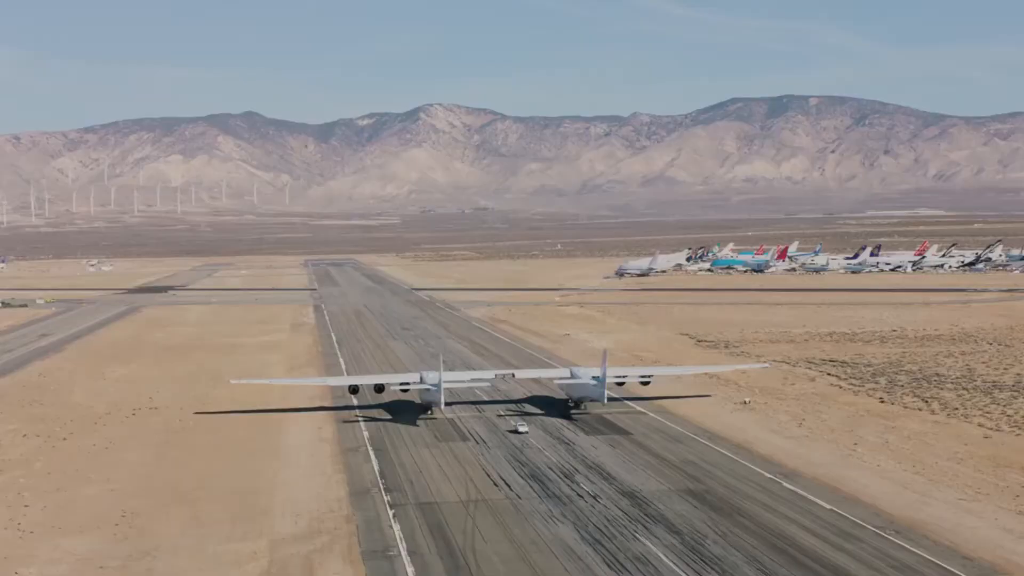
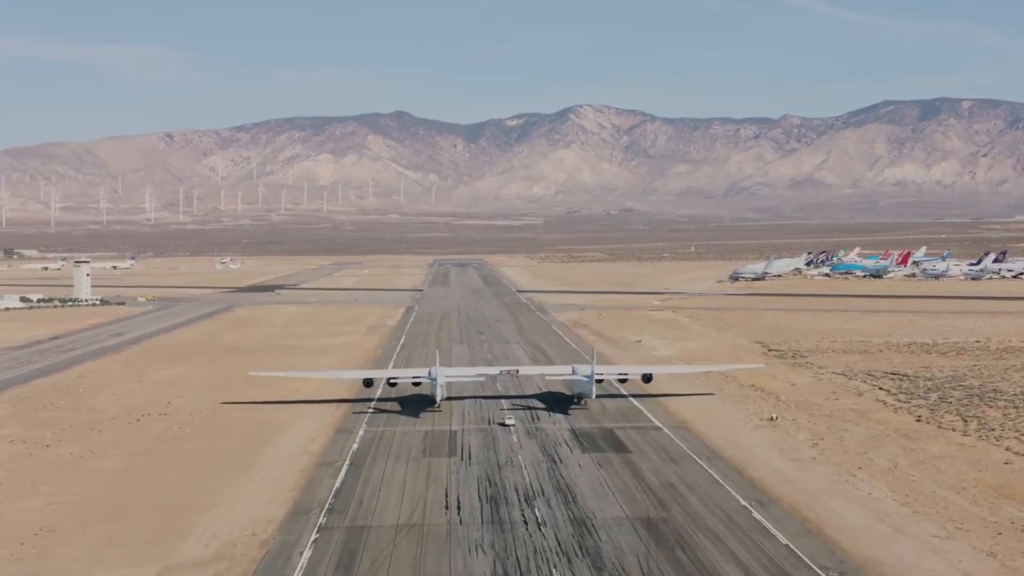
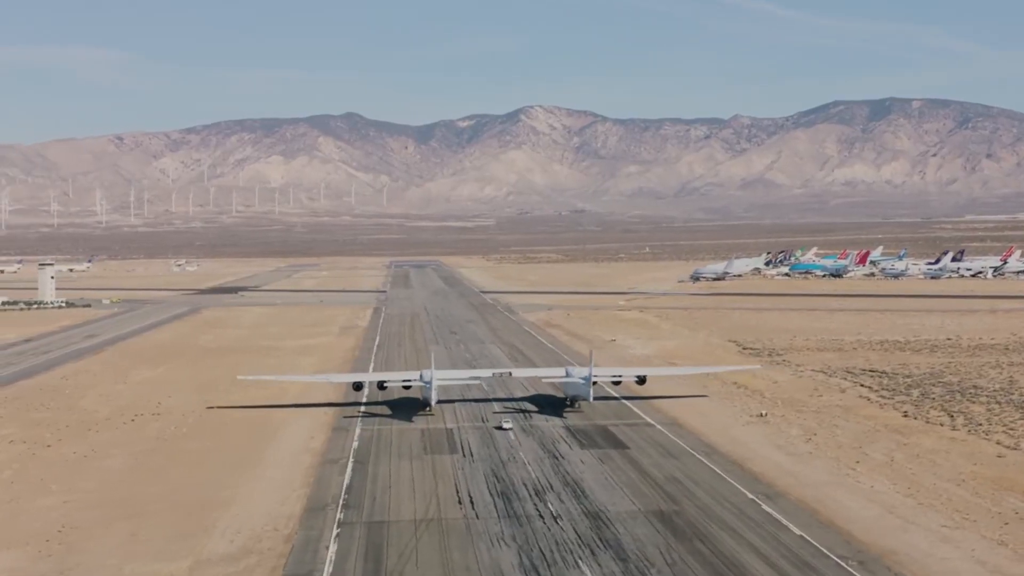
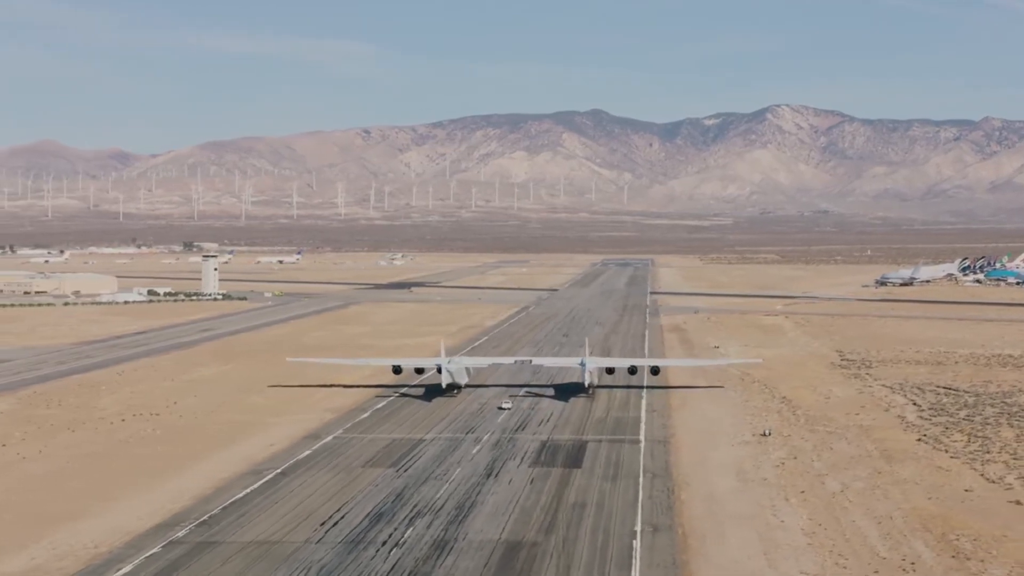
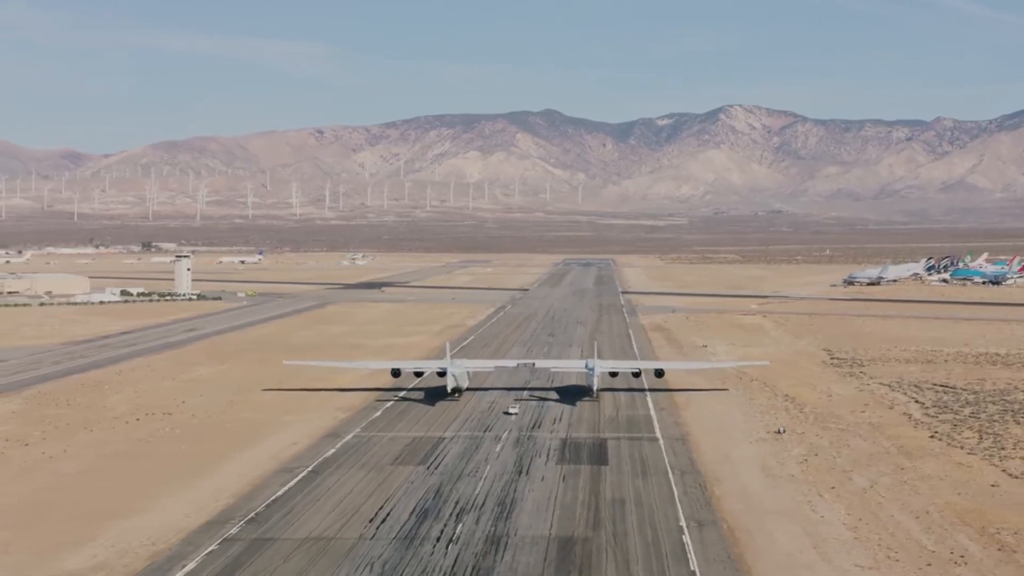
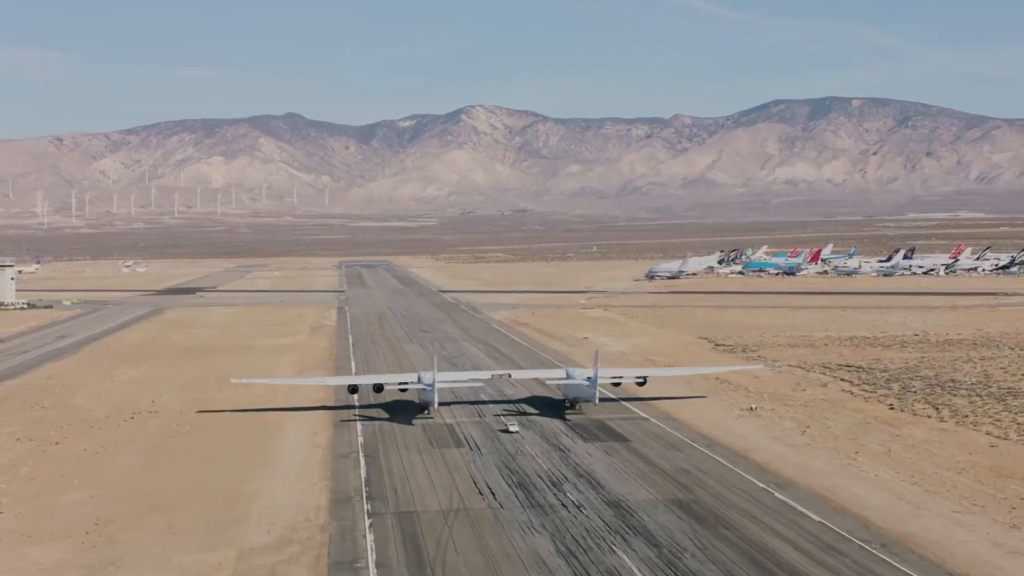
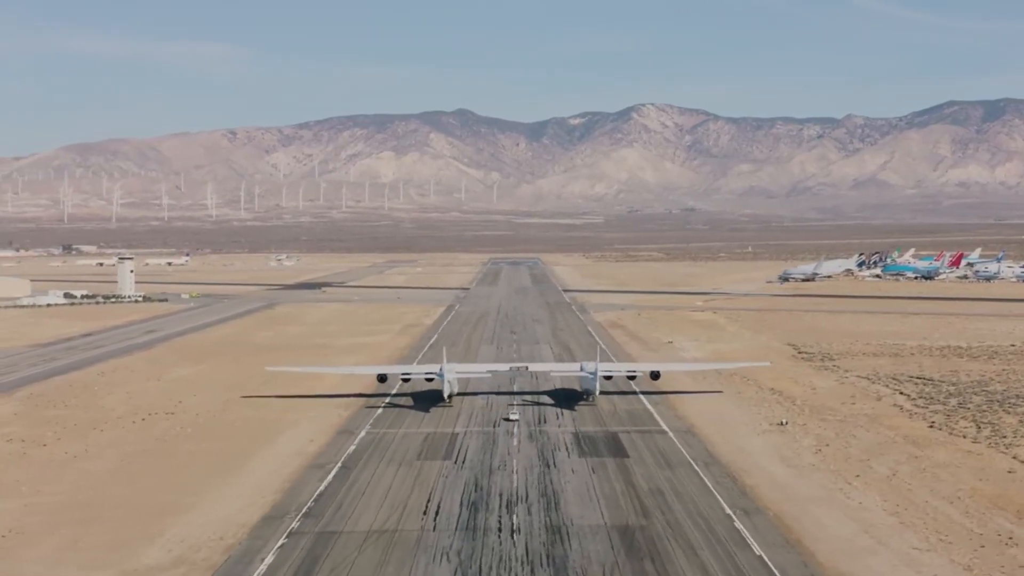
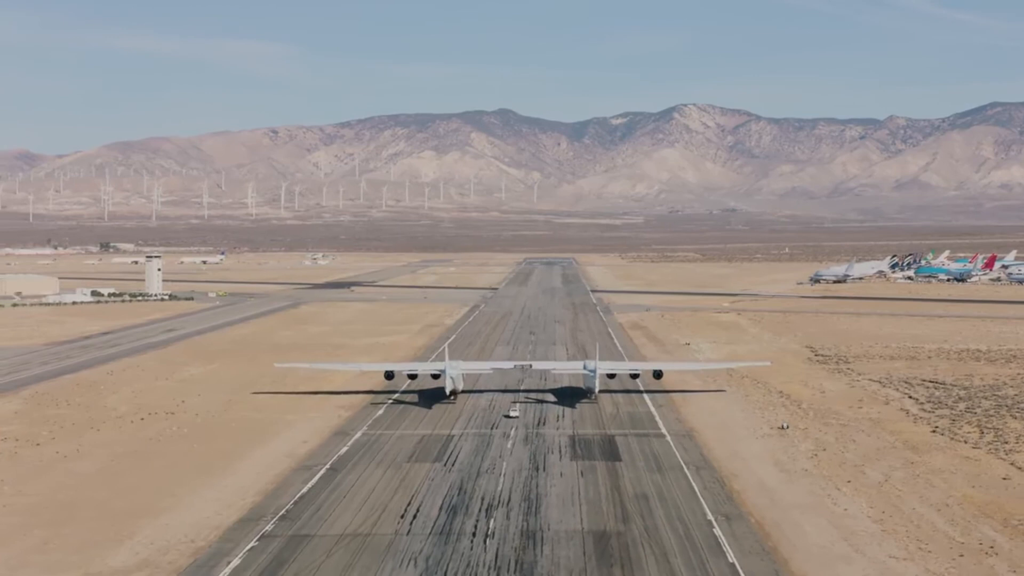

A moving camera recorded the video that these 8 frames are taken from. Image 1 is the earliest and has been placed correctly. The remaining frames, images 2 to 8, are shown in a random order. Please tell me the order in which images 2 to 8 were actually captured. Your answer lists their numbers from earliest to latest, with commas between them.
6, 3, 2, 7, 8, 5, 4
